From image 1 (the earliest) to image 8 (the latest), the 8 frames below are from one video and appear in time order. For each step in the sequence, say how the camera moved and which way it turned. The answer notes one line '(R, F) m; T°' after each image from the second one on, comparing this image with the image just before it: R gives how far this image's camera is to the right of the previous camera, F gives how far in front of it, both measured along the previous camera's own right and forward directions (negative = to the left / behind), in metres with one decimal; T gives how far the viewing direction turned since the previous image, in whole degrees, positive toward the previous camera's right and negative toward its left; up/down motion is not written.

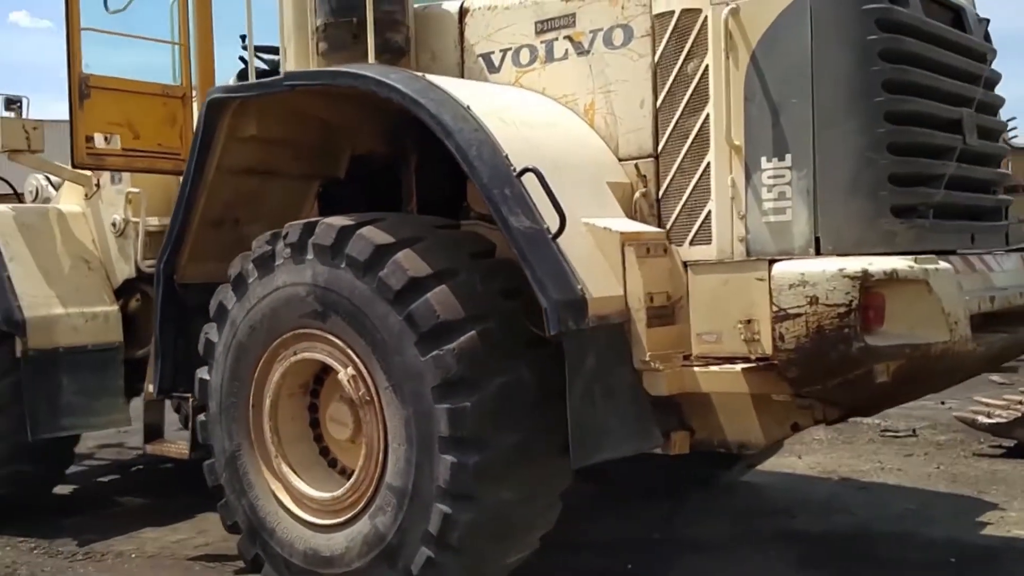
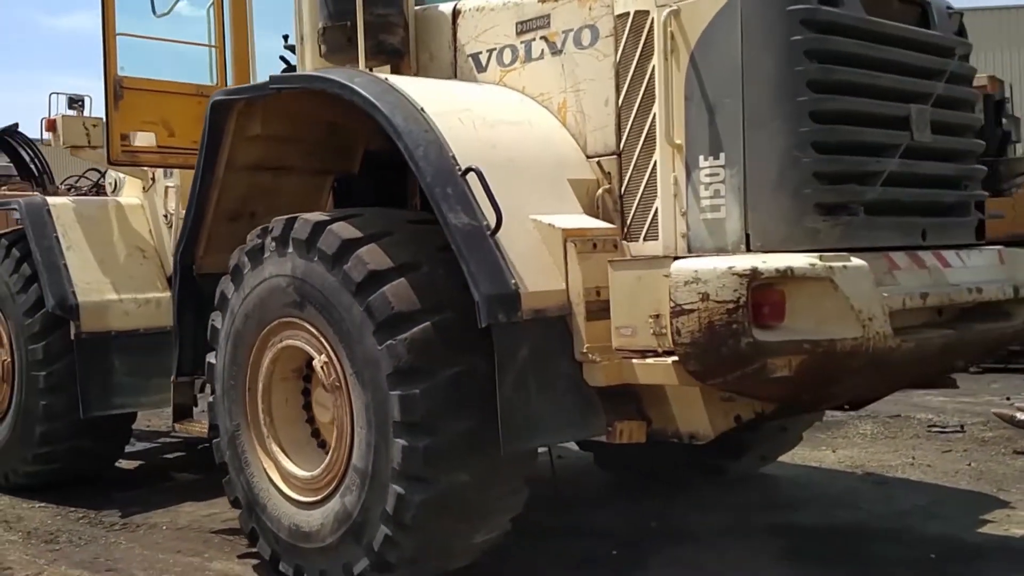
(+0.5, -0.1) m; -6°
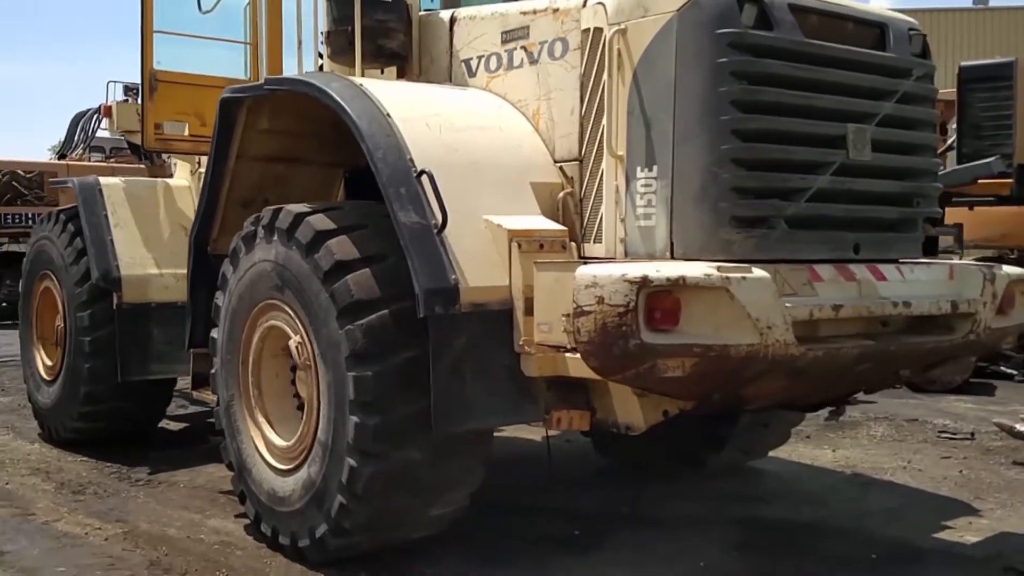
(+0.5, -0.2) m; -5°
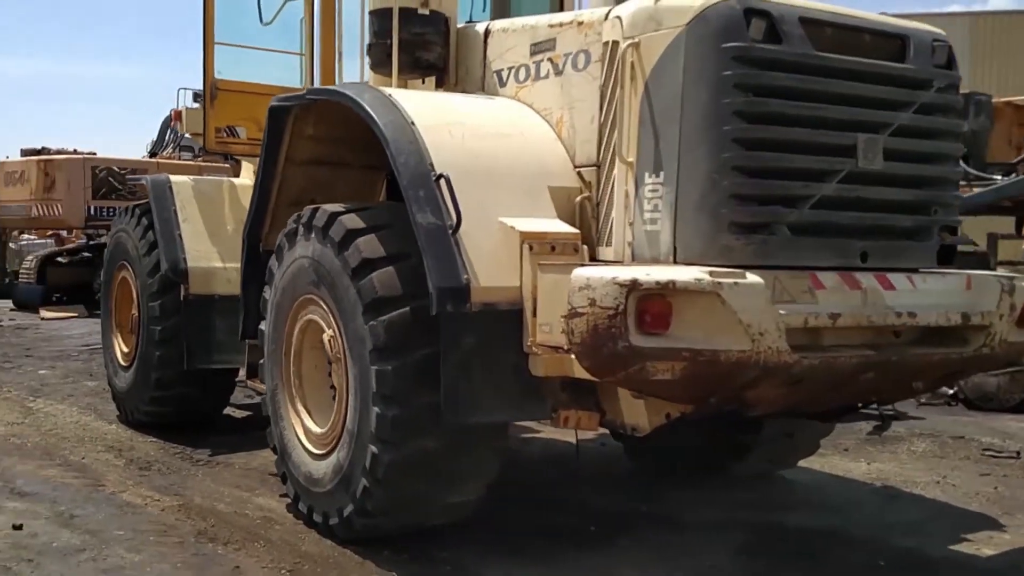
(+0.3, -0.1) m; -5°
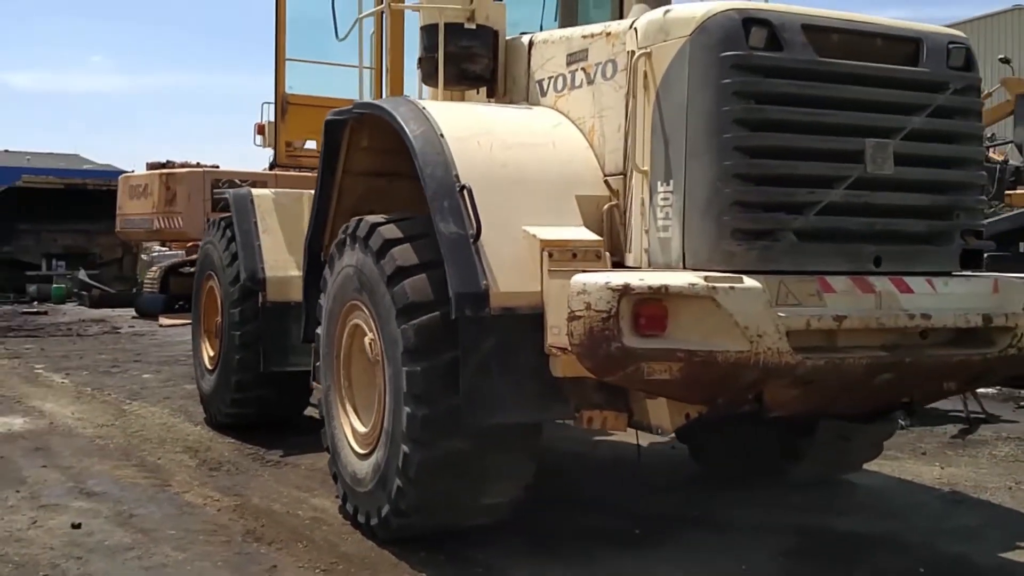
(+0.4, -0.1) m; -7°
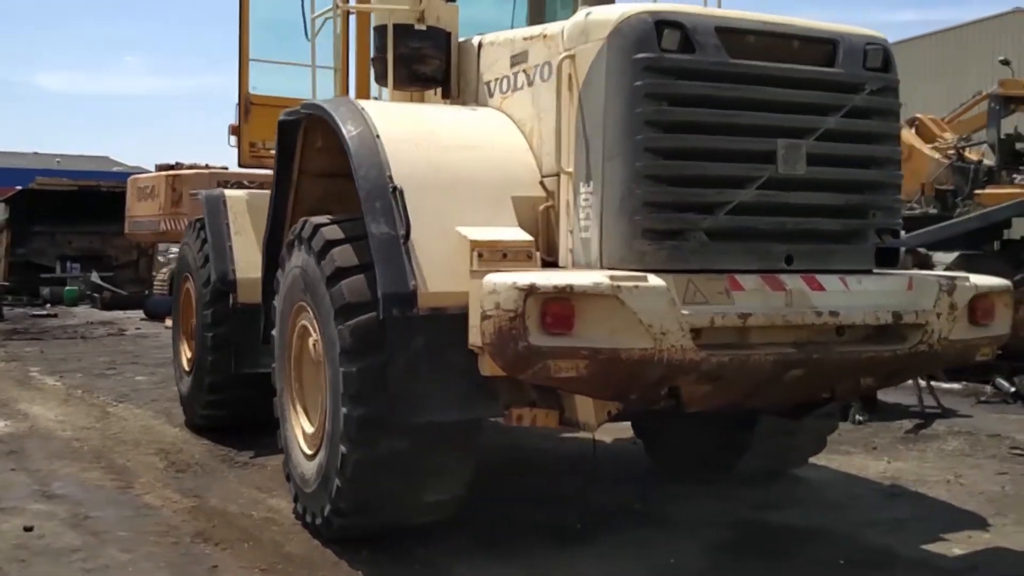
(+0.3, -0.1) m; -1°
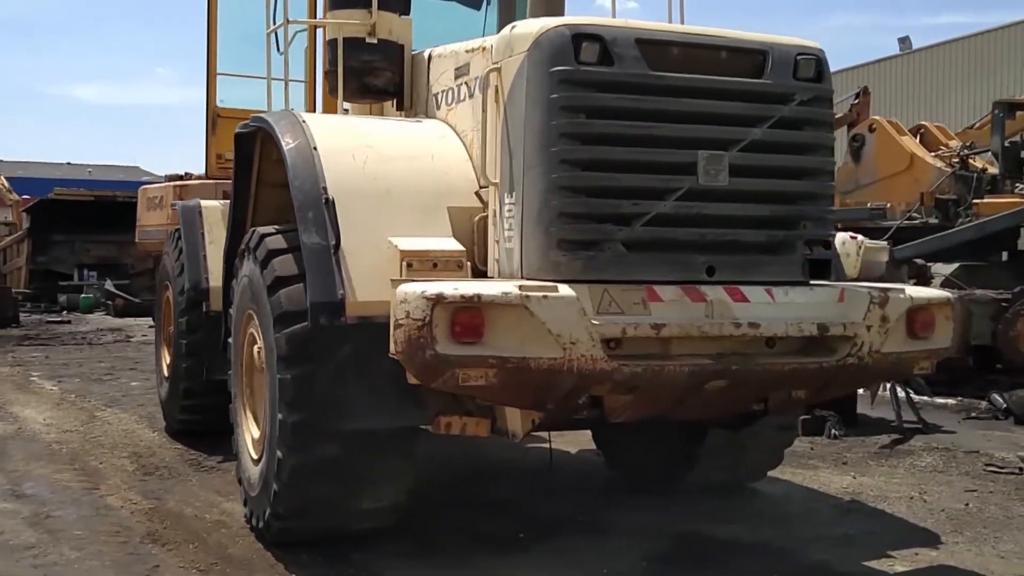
(+0.4, 0.0) m; -2°
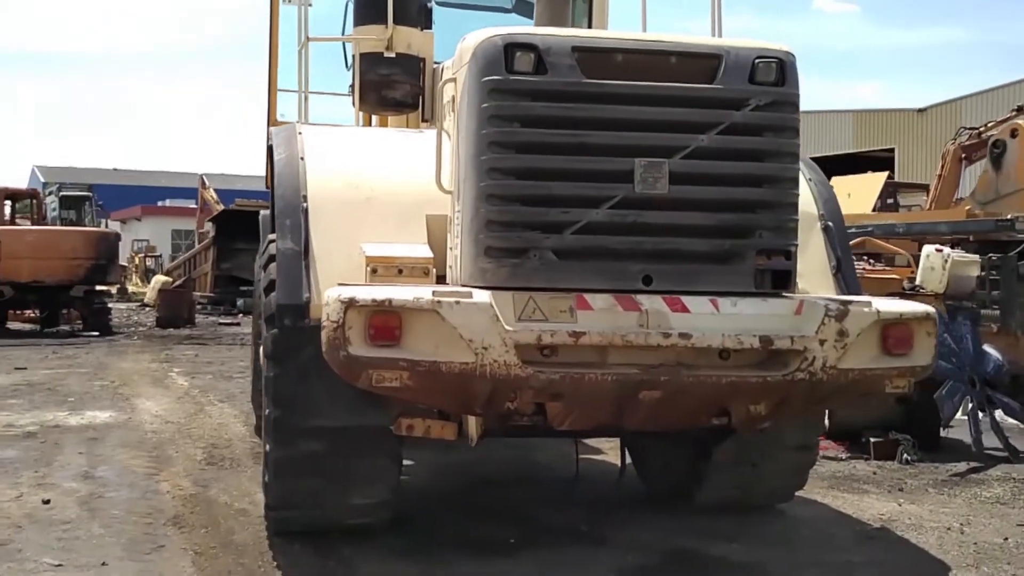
(+0.9, 0.0) m; -11°
